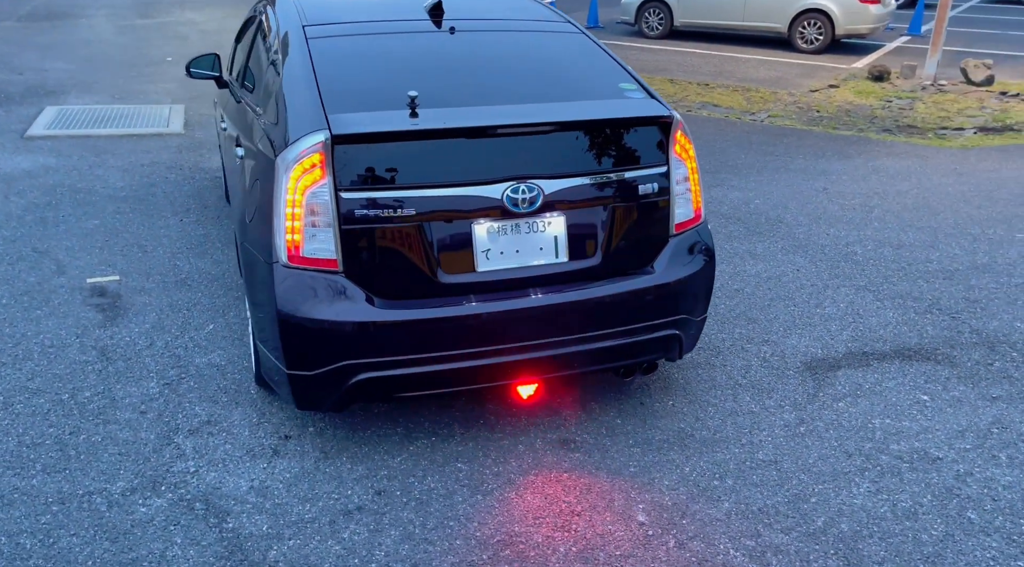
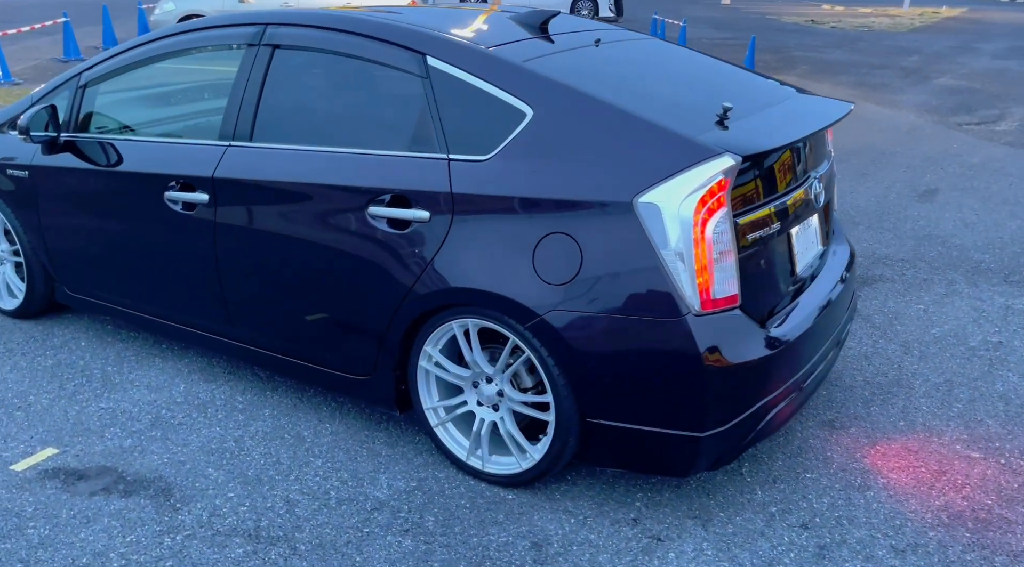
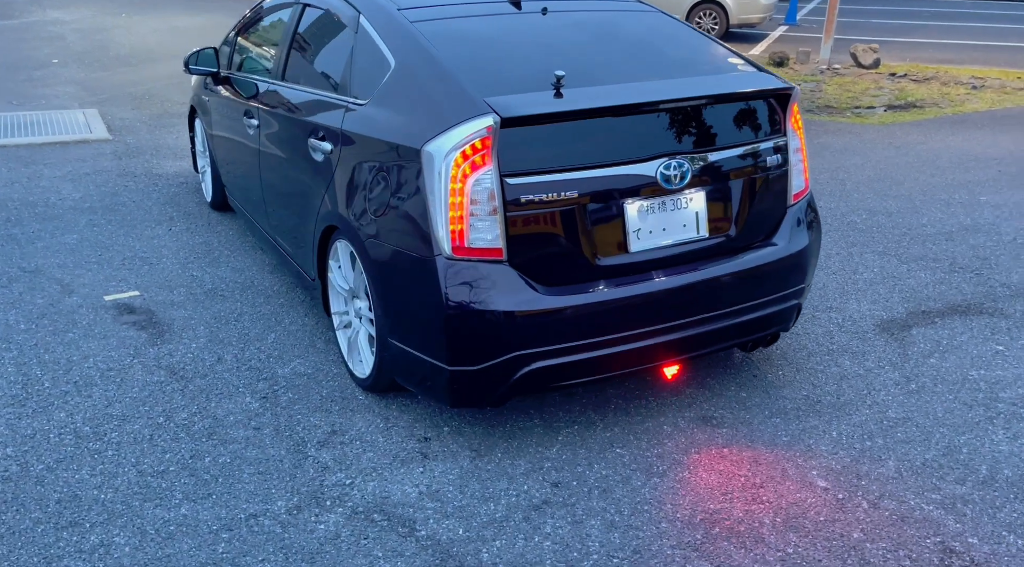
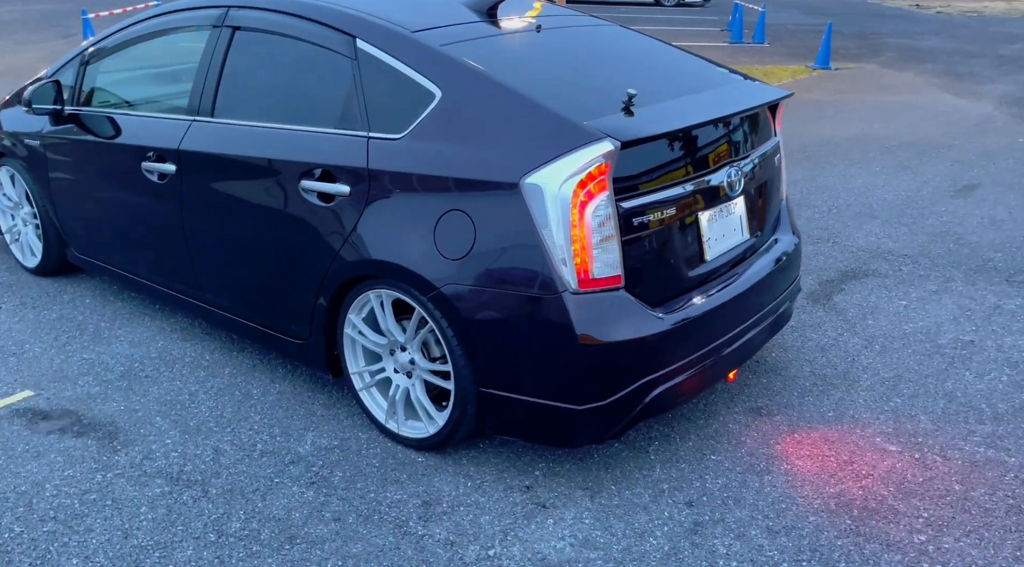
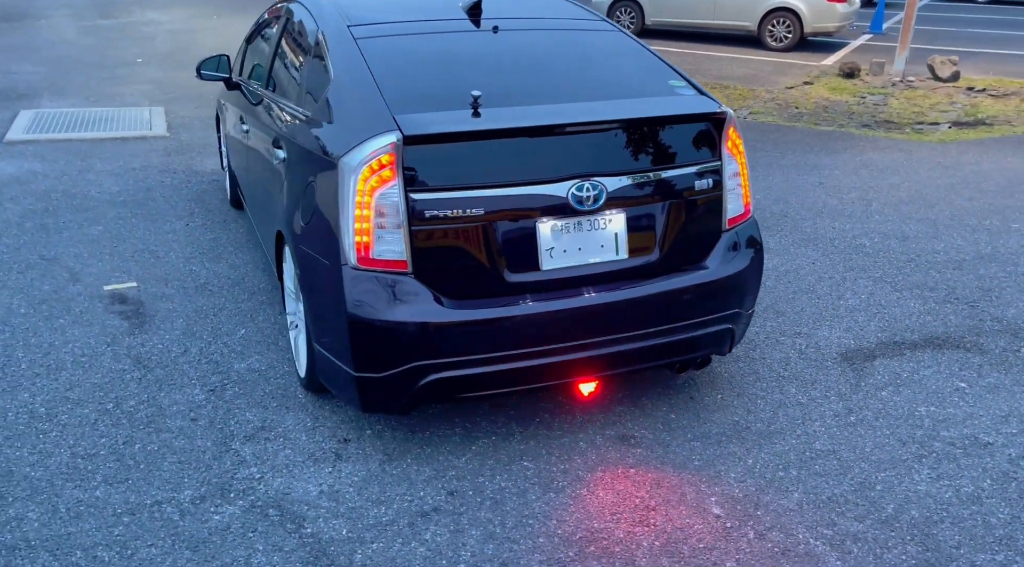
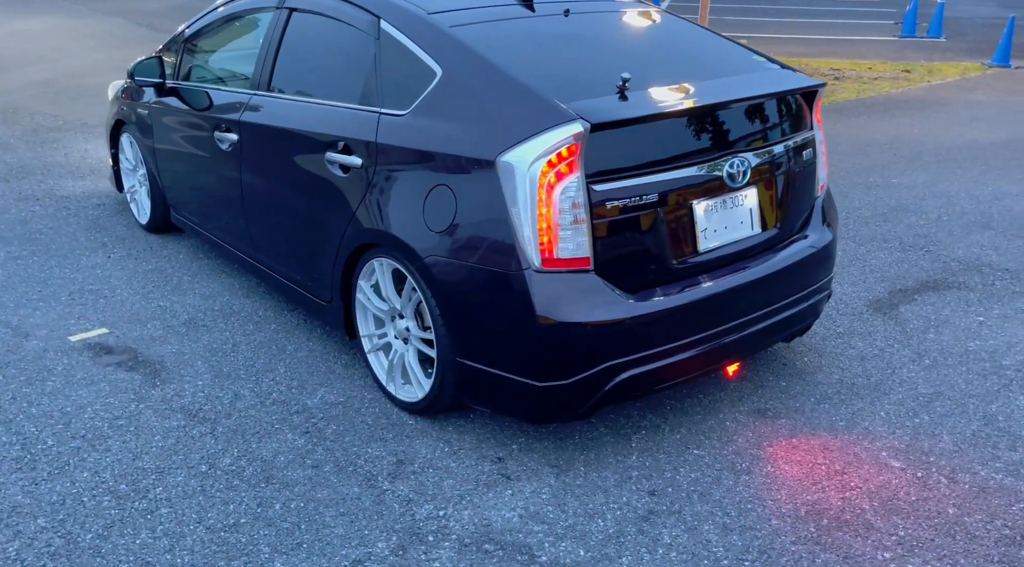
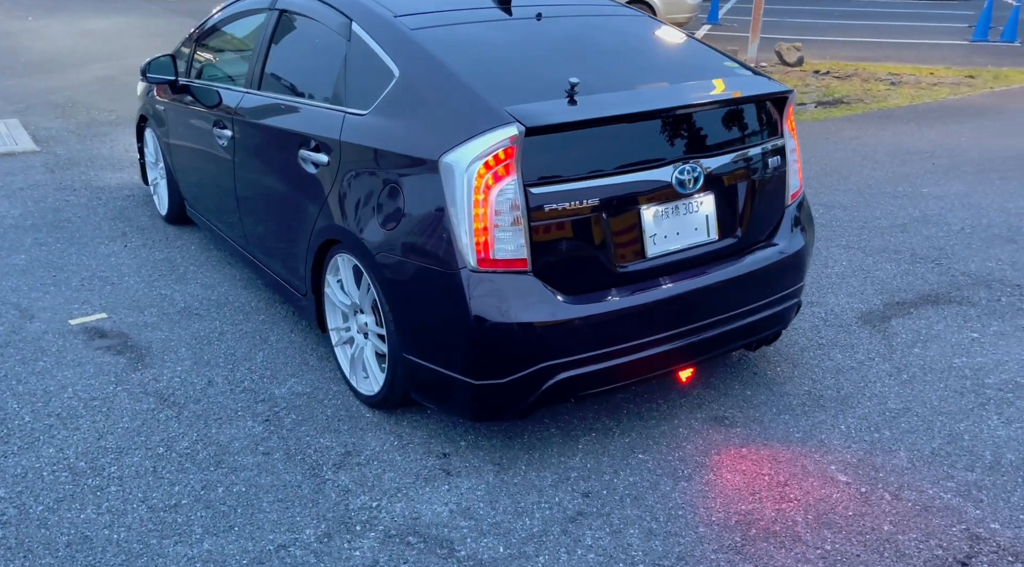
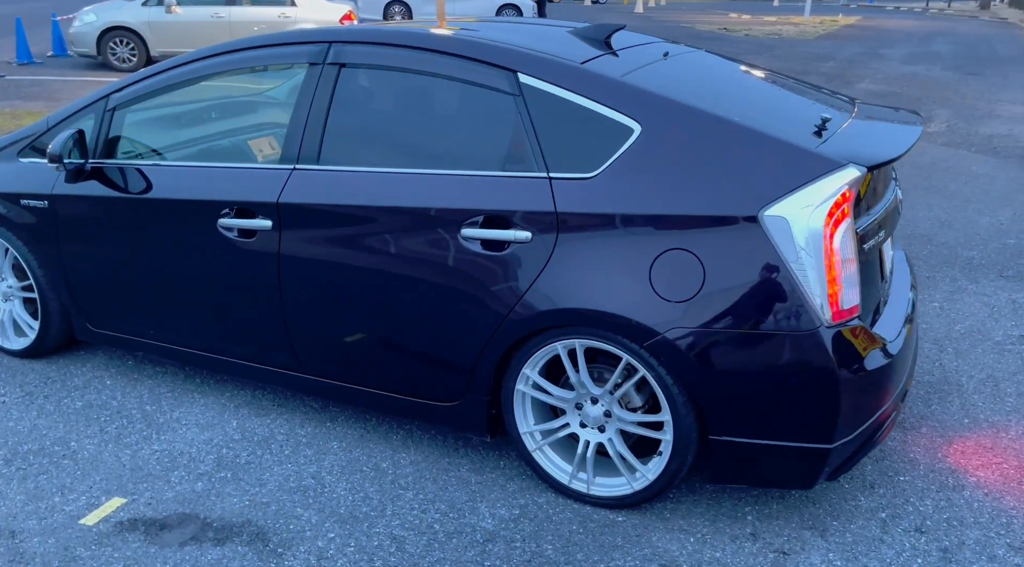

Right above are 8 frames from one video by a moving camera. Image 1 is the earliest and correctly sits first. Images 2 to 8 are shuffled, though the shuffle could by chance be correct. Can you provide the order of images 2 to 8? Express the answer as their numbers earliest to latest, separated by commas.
5, 3, 7, 6, 4, 2, 8
